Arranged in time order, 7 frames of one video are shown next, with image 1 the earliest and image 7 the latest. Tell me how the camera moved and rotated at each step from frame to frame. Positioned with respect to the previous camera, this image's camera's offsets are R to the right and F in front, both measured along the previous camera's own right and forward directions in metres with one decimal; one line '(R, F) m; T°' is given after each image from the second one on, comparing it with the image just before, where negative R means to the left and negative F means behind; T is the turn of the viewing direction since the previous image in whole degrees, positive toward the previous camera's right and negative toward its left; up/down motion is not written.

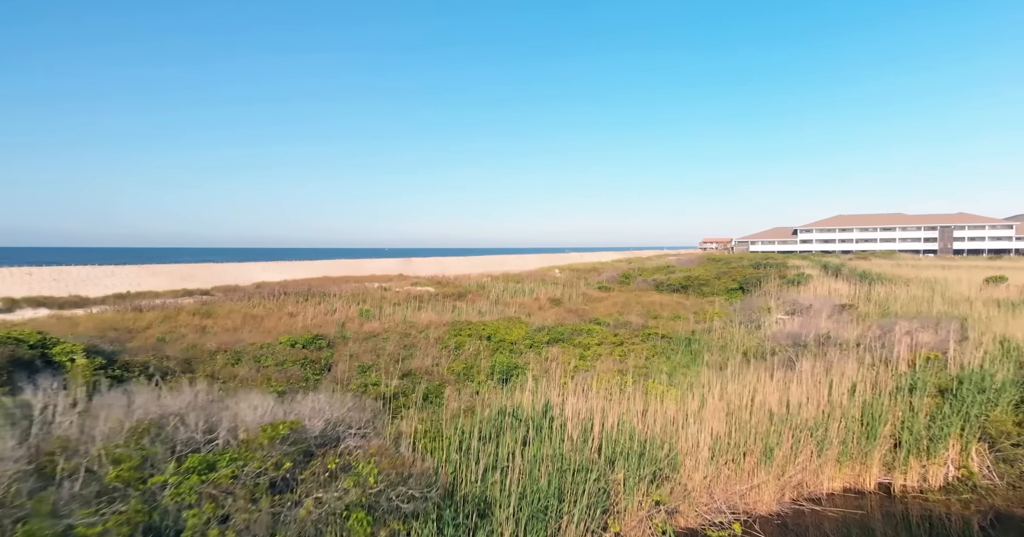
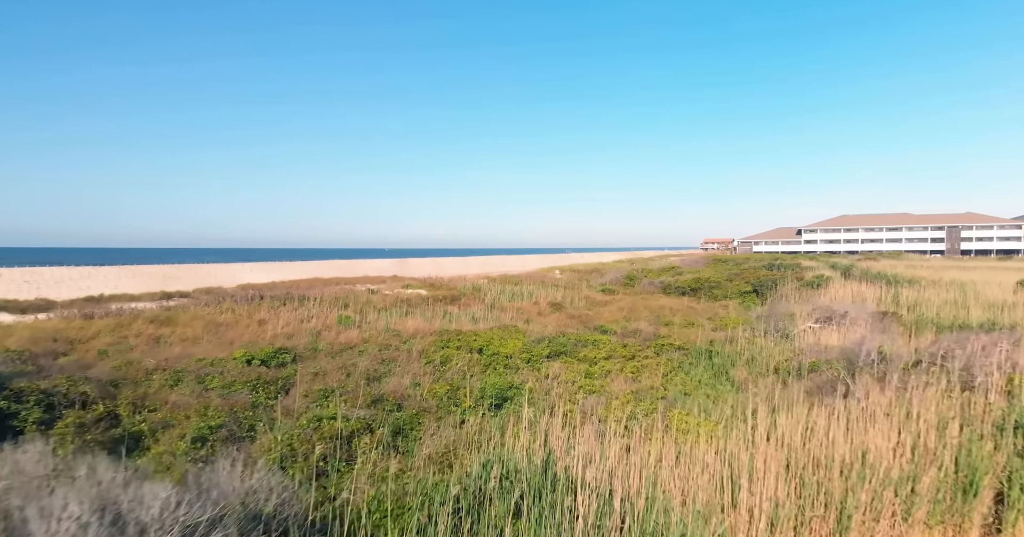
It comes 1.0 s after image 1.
(+0.1, +1.6) m; 0°
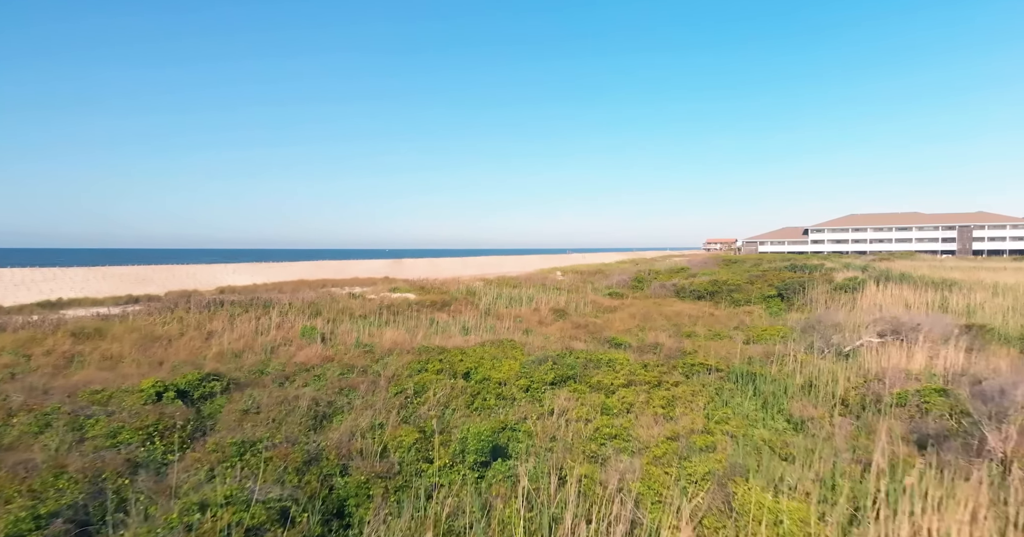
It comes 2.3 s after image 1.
(+0.1, +2.2) m; 0°
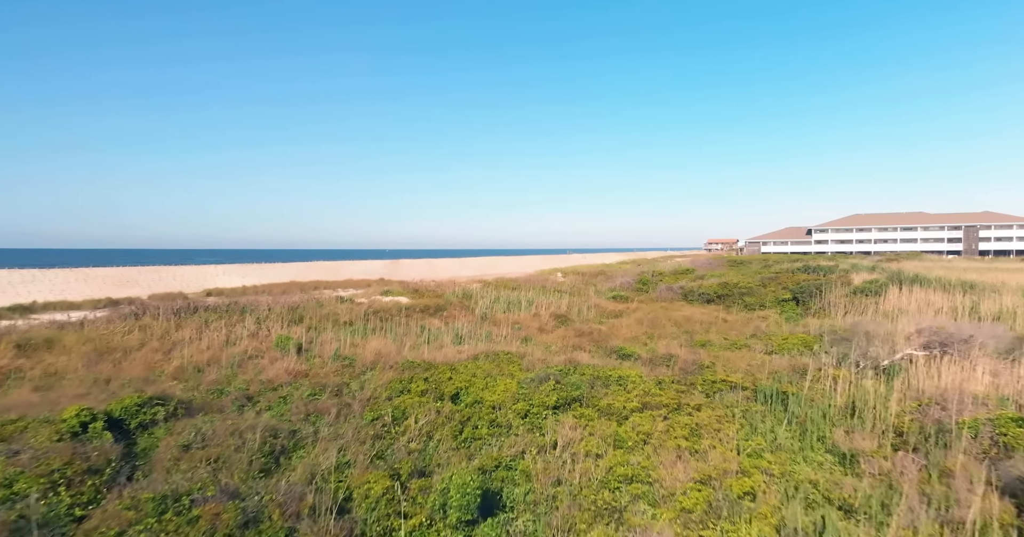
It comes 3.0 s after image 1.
(+0.1, +1.2) m; 0°
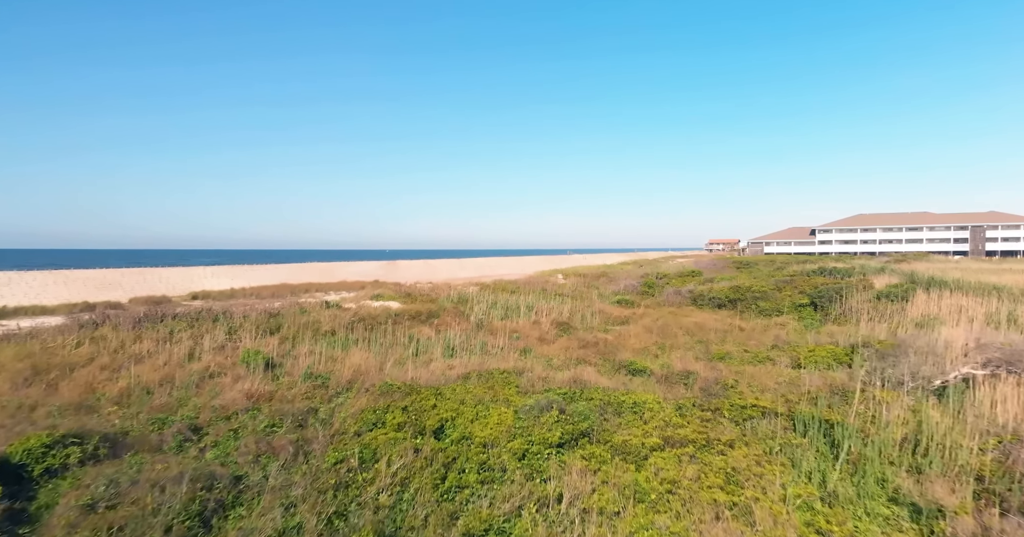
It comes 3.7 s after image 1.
(0.0, +1.2) m; 0°
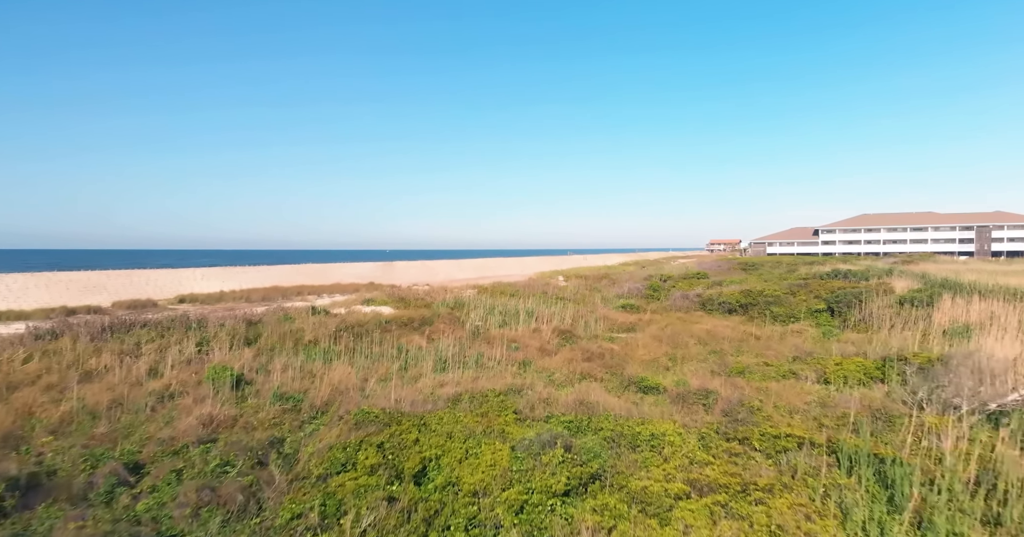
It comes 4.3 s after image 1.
(0.0, +1.0) m; 0°
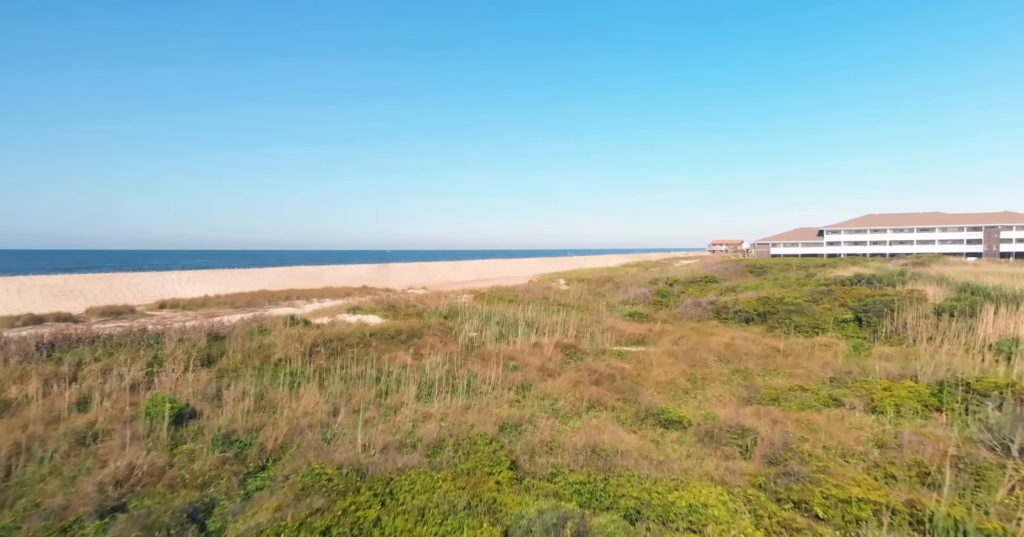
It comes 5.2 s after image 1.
(0.0, +1.4) m; 0°
